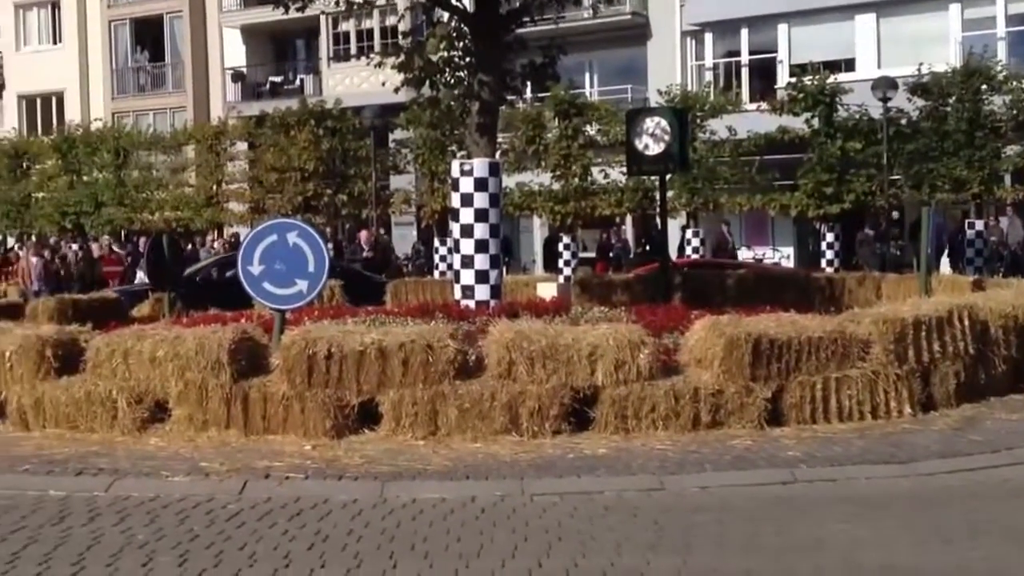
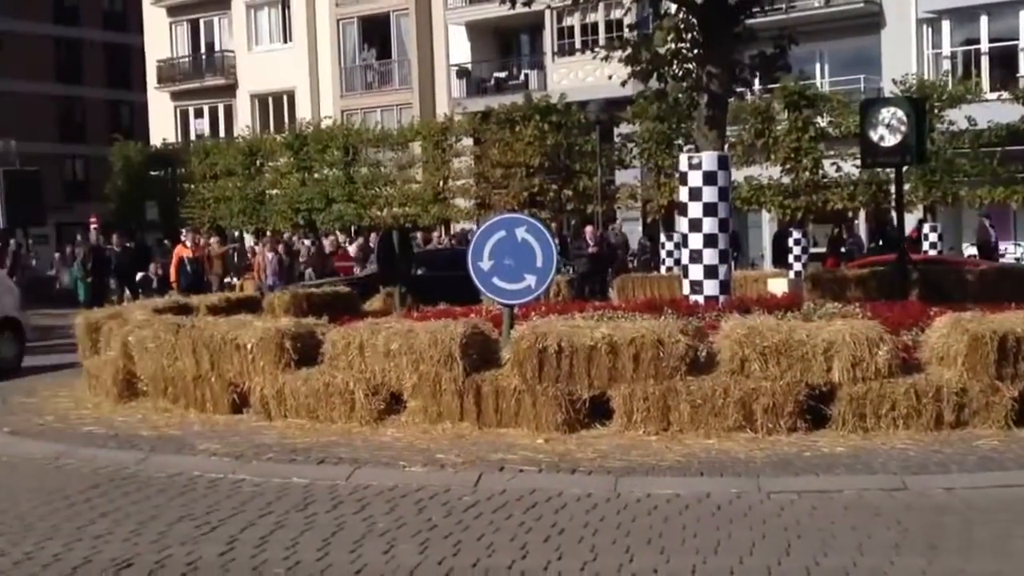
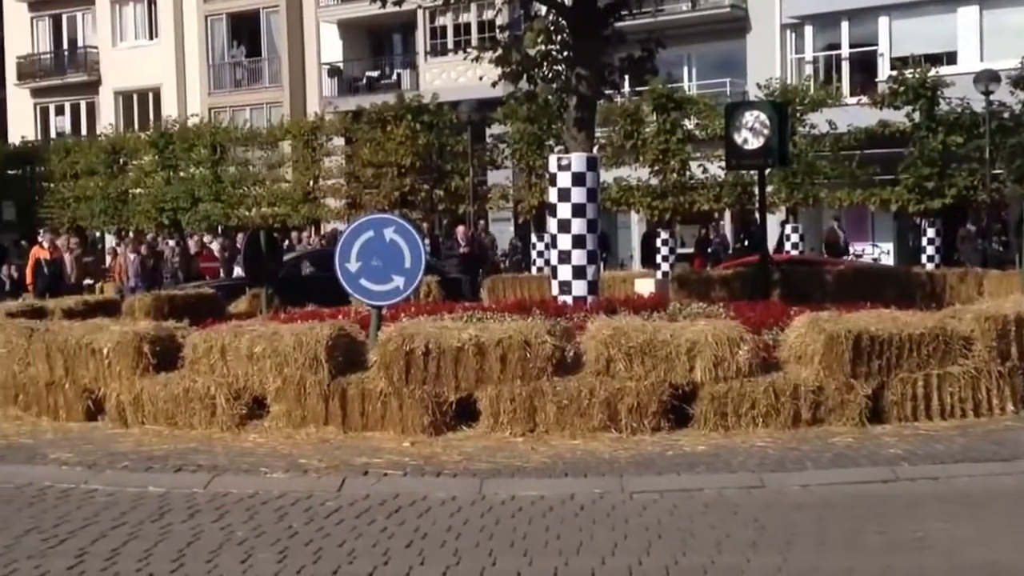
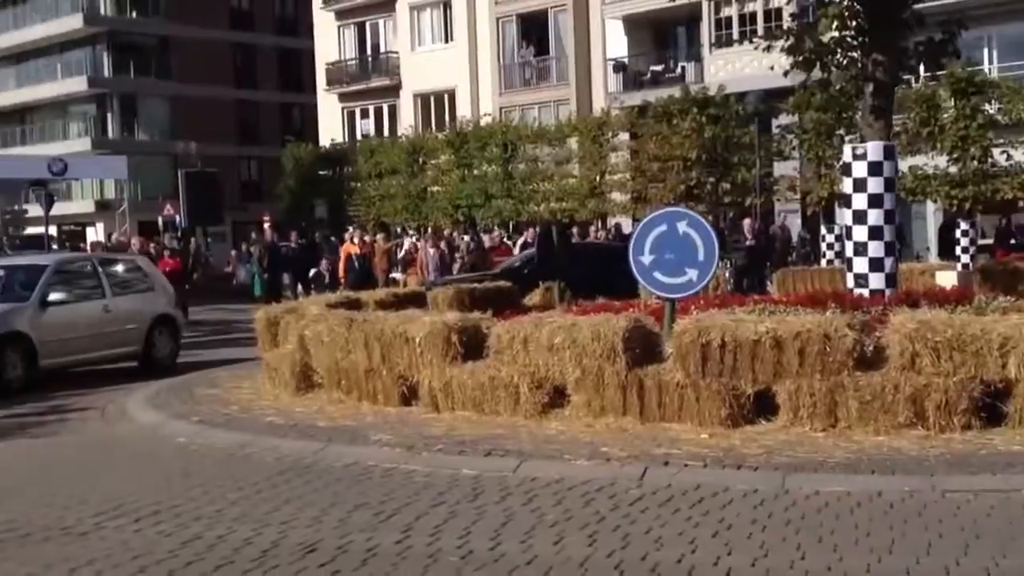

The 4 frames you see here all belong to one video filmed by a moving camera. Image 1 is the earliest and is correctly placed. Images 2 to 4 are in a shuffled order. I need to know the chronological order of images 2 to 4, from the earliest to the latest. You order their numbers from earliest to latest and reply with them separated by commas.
3, 2, 4
